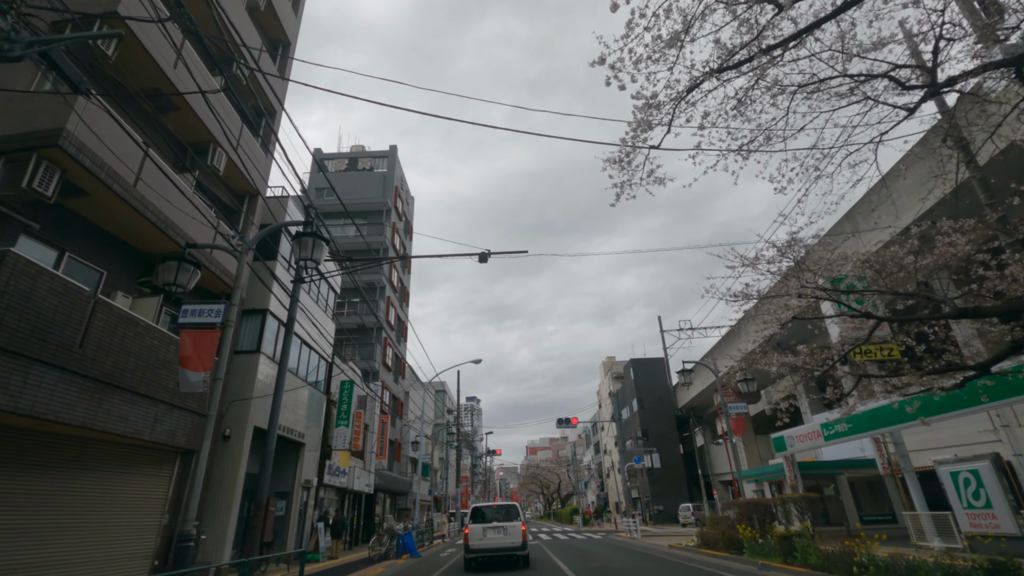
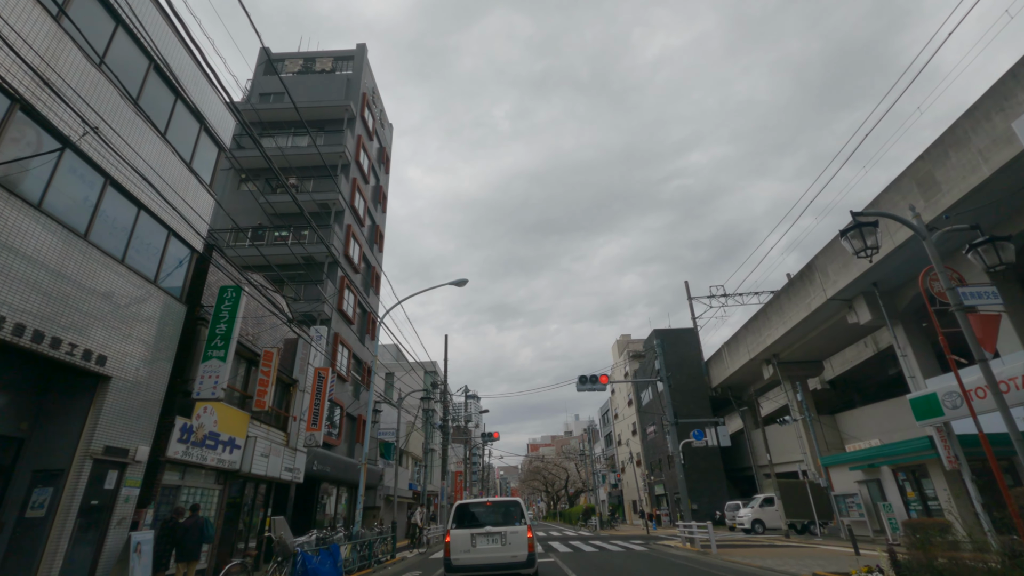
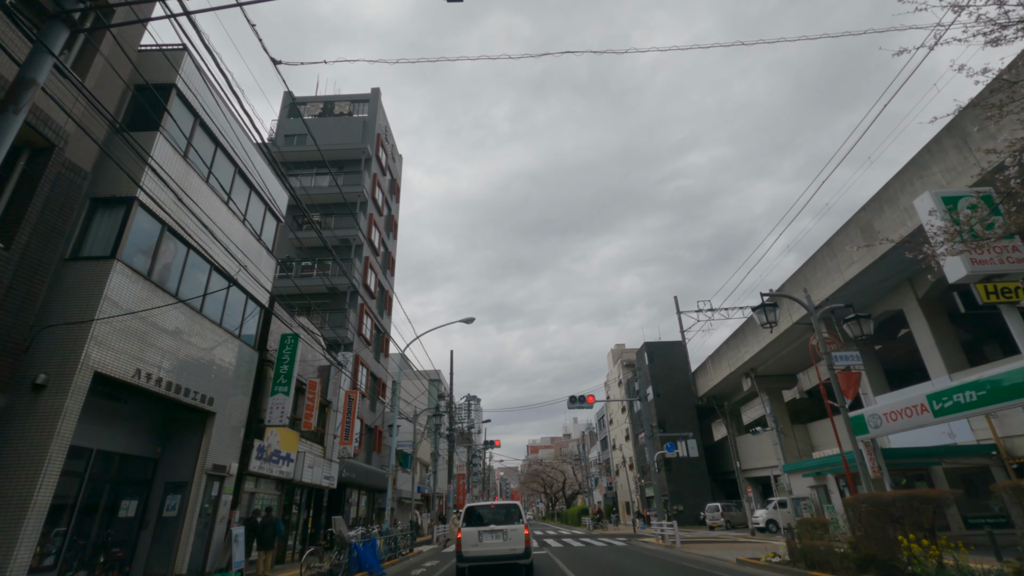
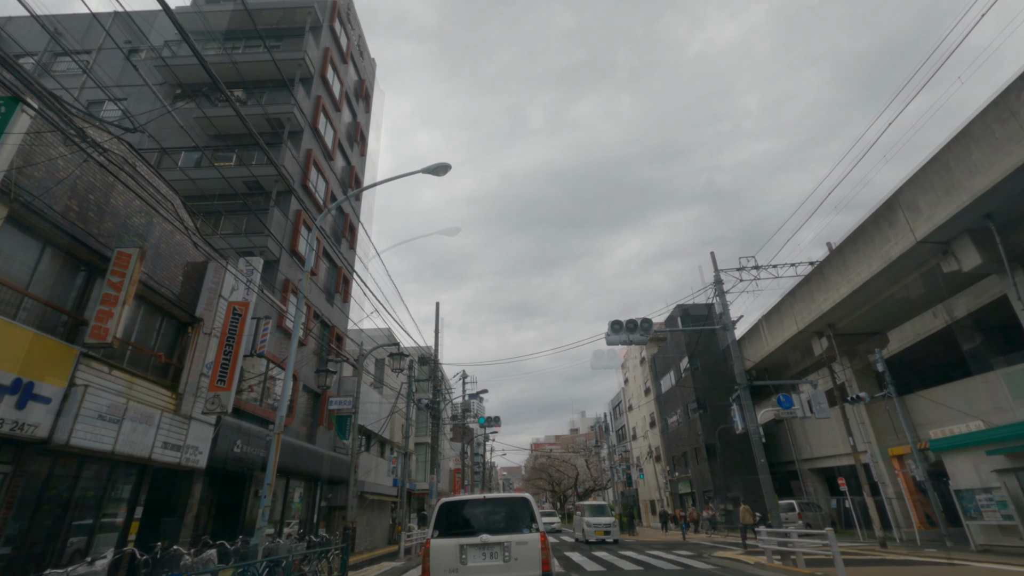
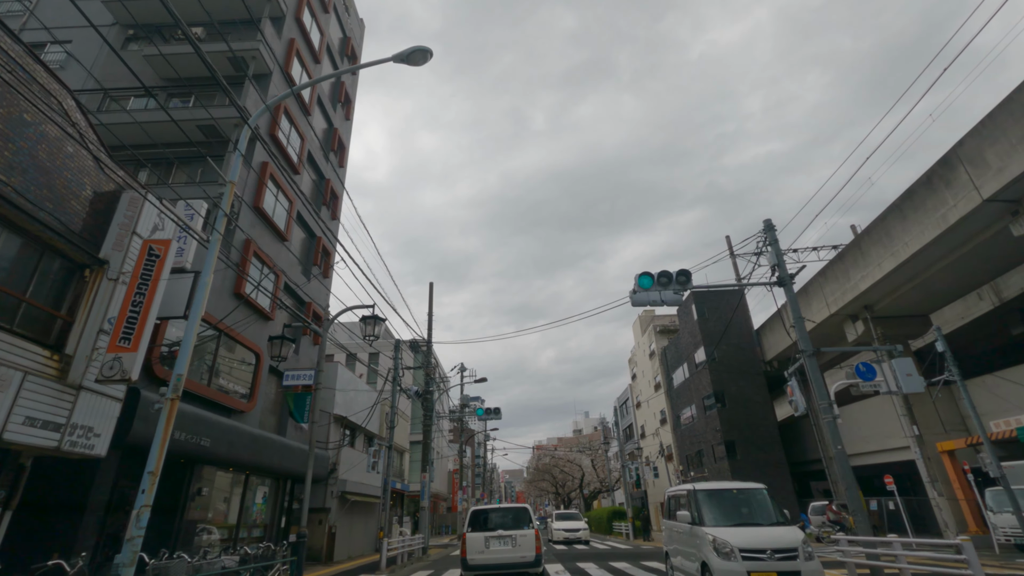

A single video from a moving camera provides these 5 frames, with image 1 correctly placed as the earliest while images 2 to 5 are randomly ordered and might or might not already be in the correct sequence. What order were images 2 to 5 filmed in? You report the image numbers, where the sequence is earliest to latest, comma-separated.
3, 2, 4, 5
